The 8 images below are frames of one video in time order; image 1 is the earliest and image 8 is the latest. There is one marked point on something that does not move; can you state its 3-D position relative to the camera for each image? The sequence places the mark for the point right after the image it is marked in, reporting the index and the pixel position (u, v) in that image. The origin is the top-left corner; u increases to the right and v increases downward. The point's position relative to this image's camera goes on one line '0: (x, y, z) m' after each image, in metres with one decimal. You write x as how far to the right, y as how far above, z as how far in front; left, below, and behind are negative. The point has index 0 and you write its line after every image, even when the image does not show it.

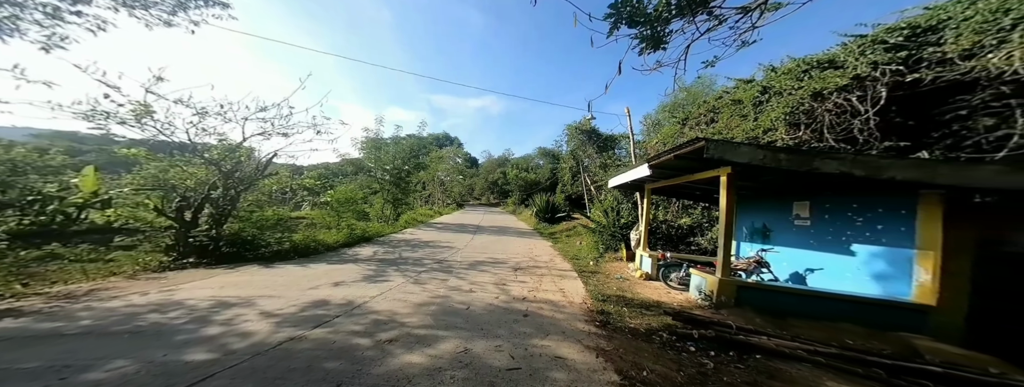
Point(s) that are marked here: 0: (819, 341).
0: (+2.7, -1.4, +2.5) m
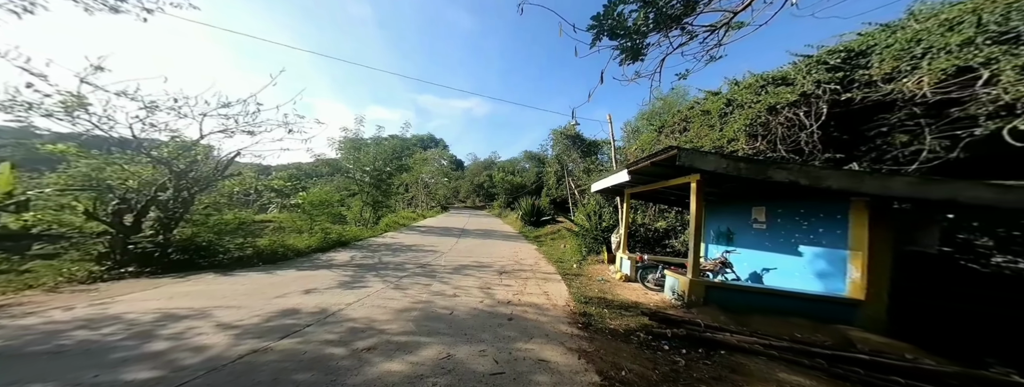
0: (+2.6, -1.5, +2.8) m
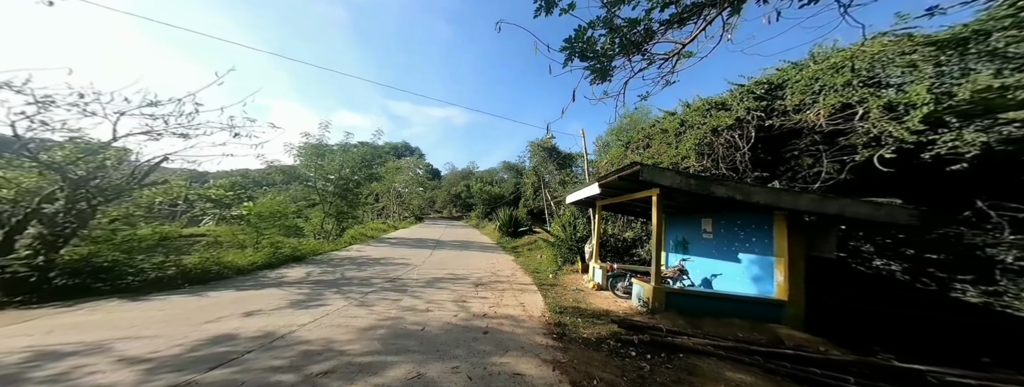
0: (+2.4, -1.6, +3.1) m
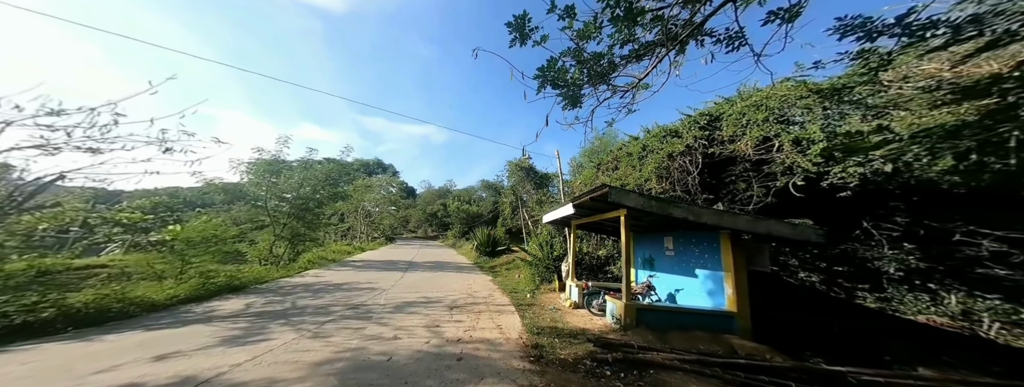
0: (+2.1, -1.9, +3.2) m
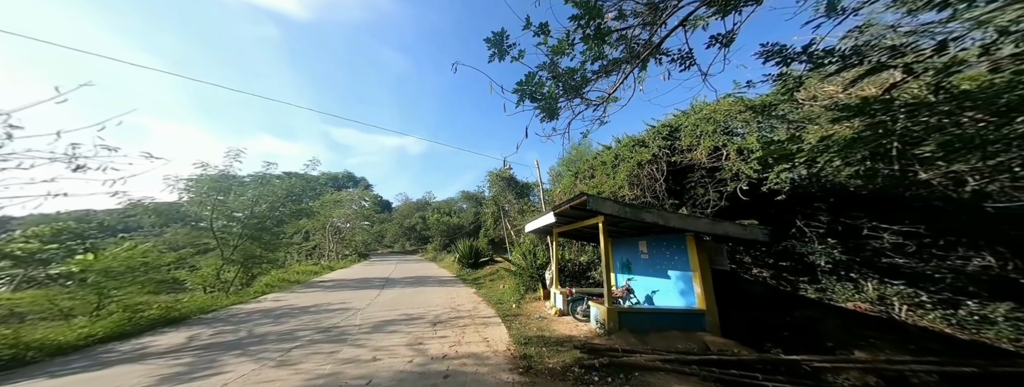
0: (+1.9, -2.0, +3.4) m
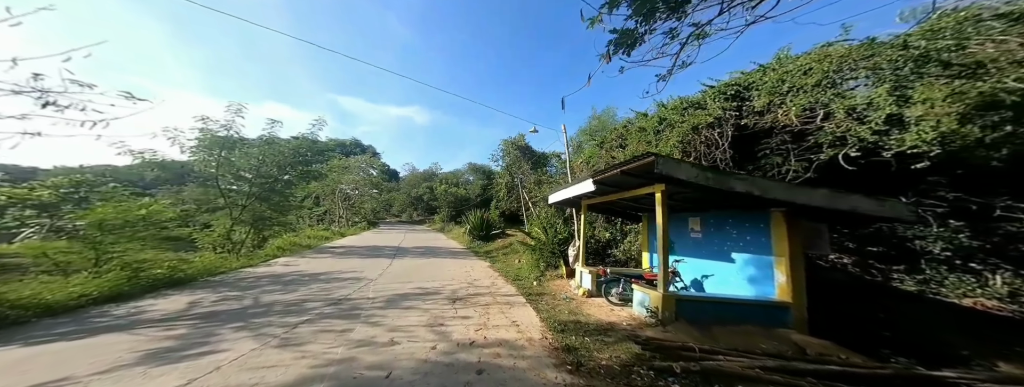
0: (+2.4, -1.6, +2.7) m
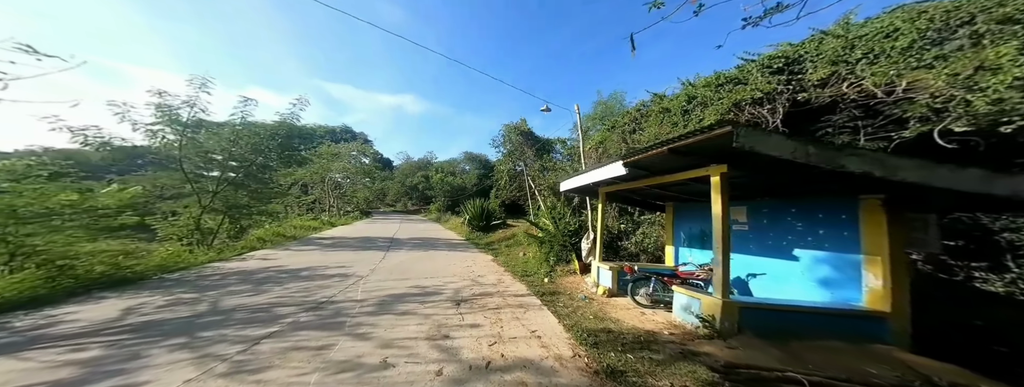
0: (+2.7, -1.4, +2.1) m
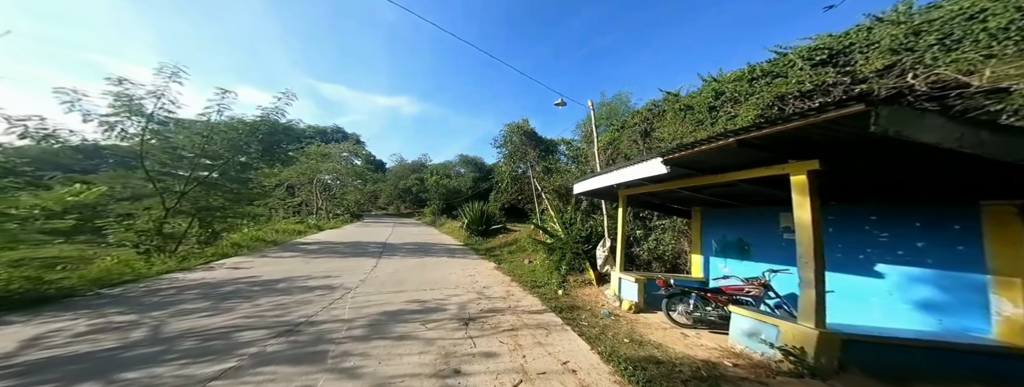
0: (+3.0, -1.4, +1.5) m
